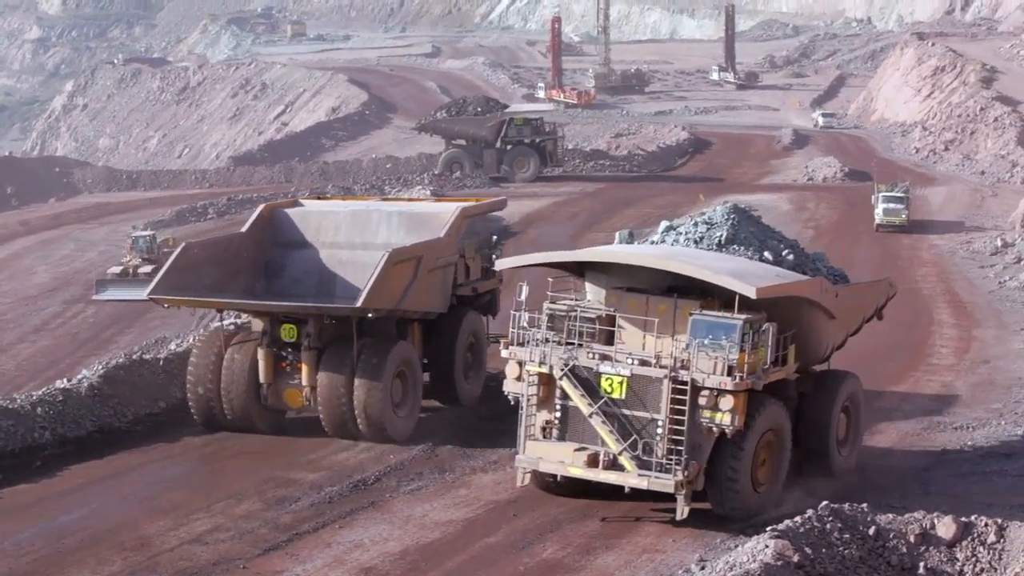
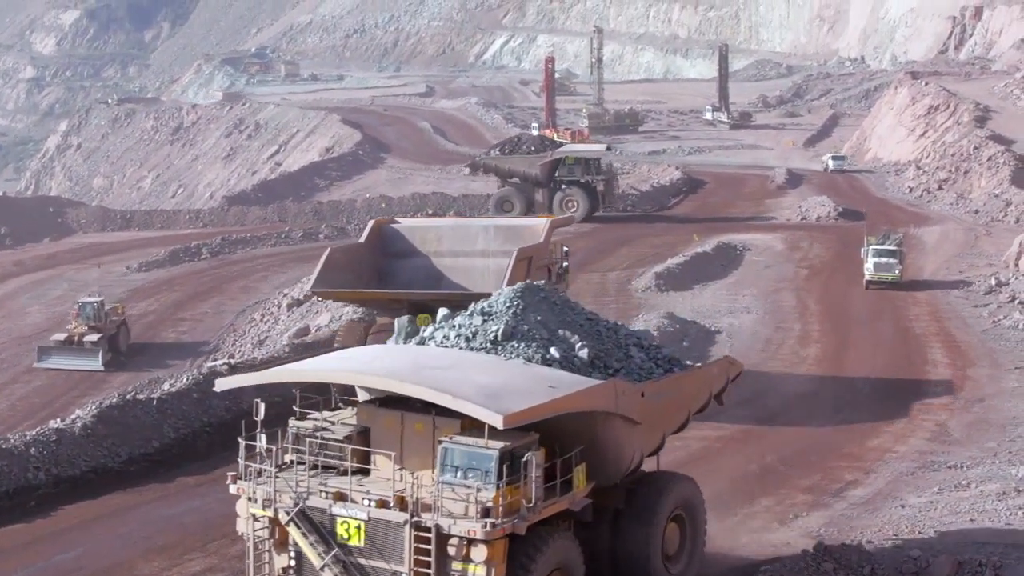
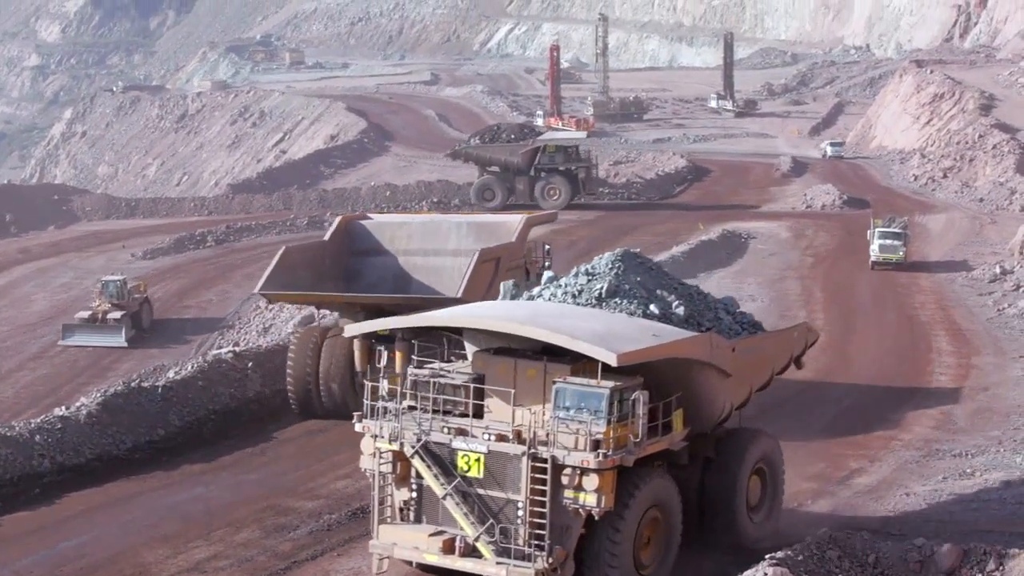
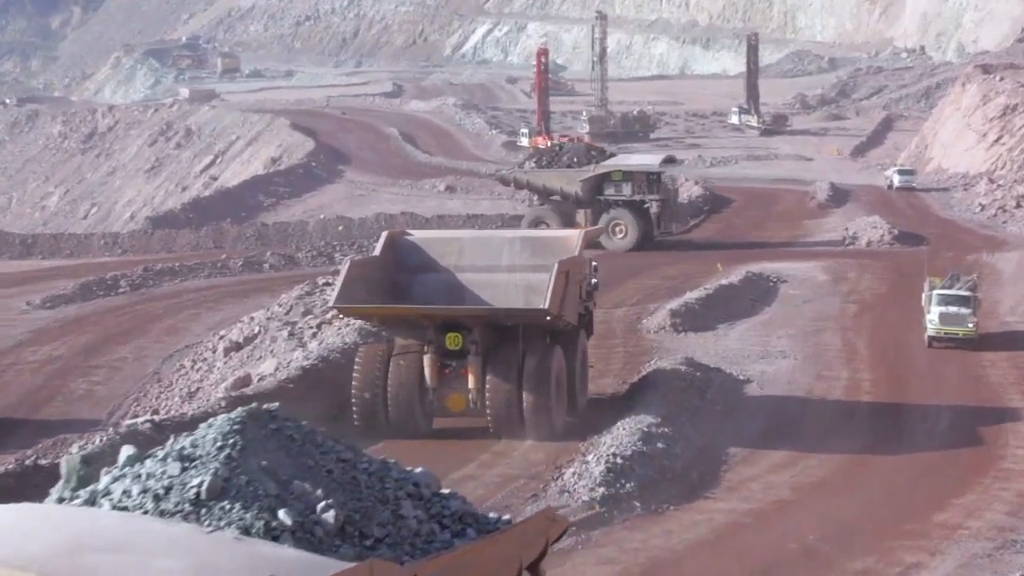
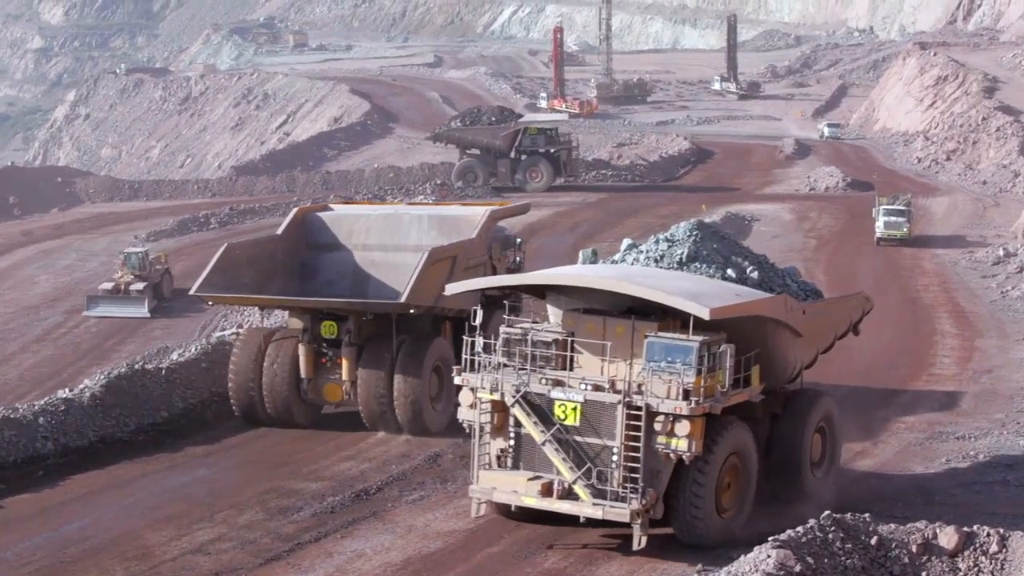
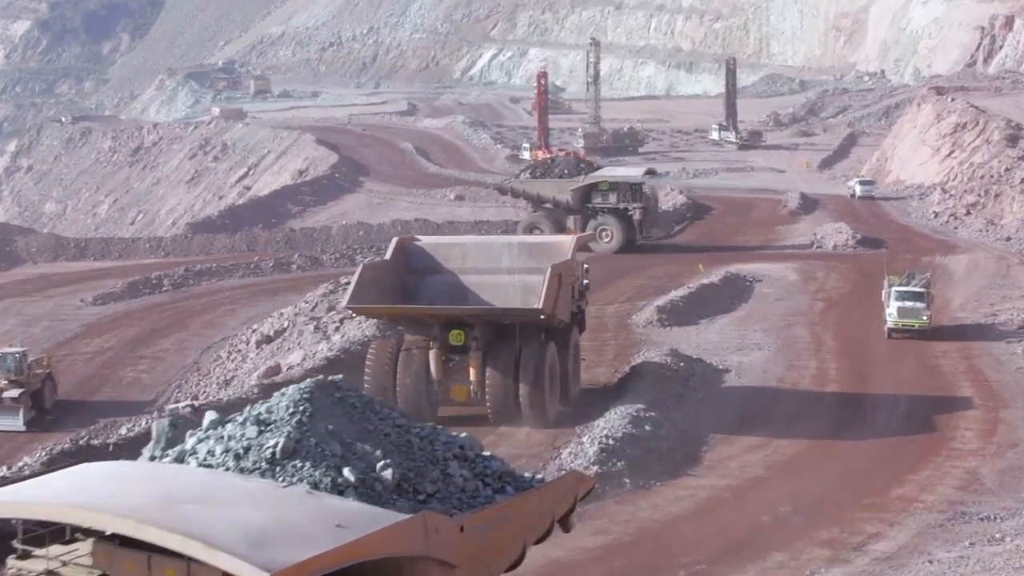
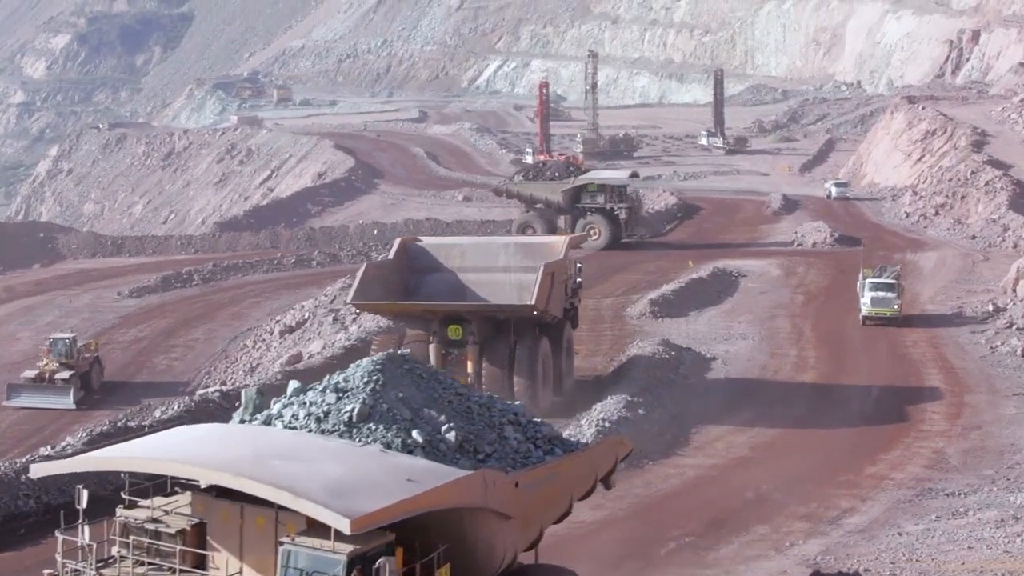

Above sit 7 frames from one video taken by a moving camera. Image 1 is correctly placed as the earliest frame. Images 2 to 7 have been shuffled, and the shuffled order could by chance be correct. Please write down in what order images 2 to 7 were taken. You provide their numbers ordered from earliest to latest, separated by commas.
5, 3, 2, 7, 6, 4
